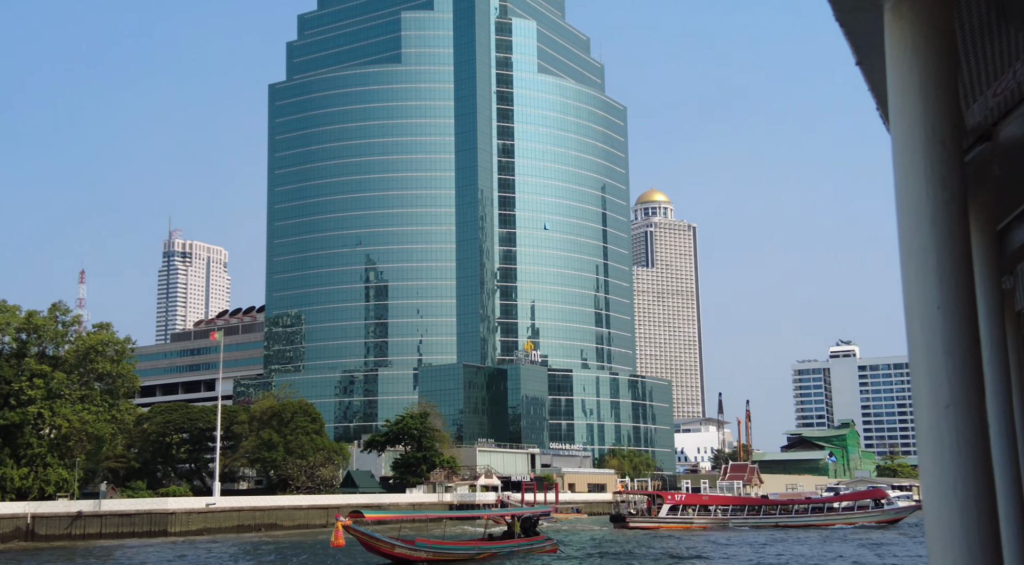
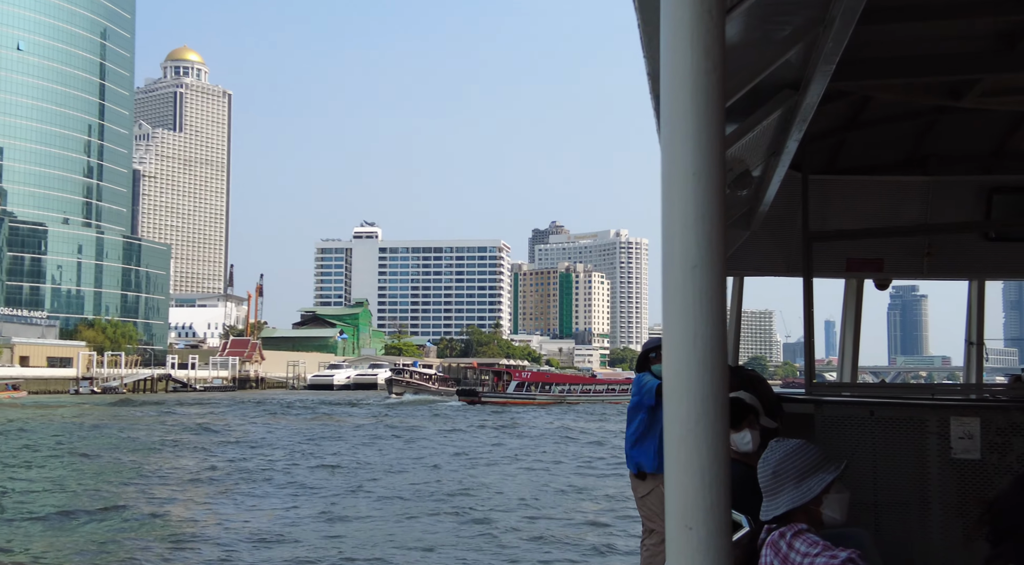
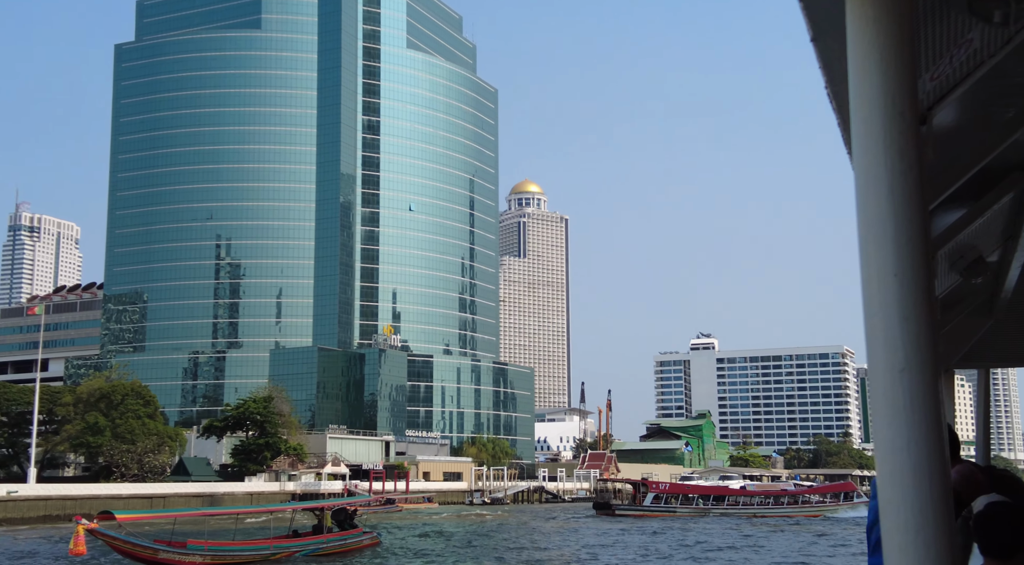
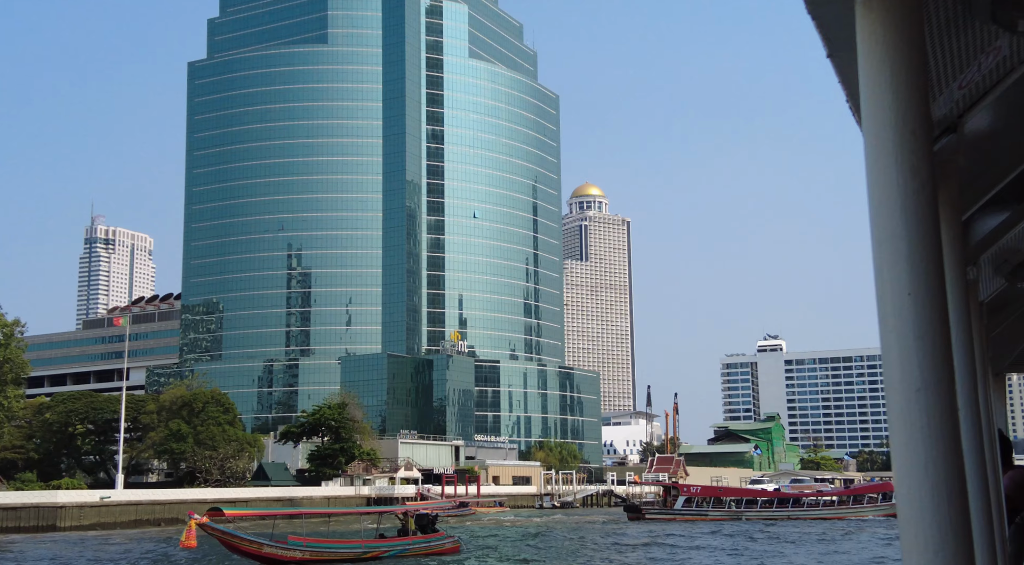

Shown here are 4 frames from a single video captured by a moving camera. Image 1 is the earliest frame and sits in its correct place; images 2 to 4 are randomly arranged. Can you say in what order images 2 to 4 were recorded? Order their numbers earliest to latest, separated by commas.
4, 3, 2
